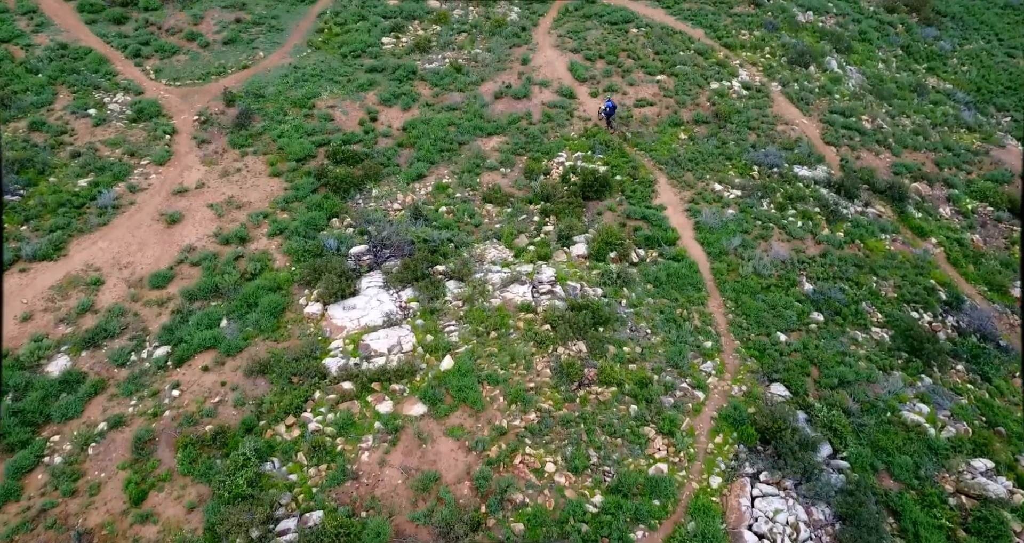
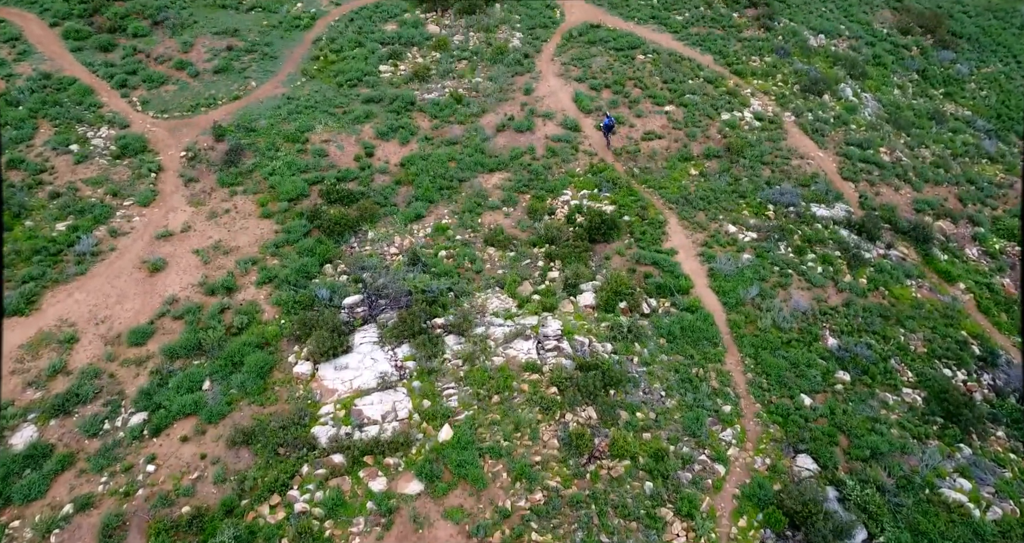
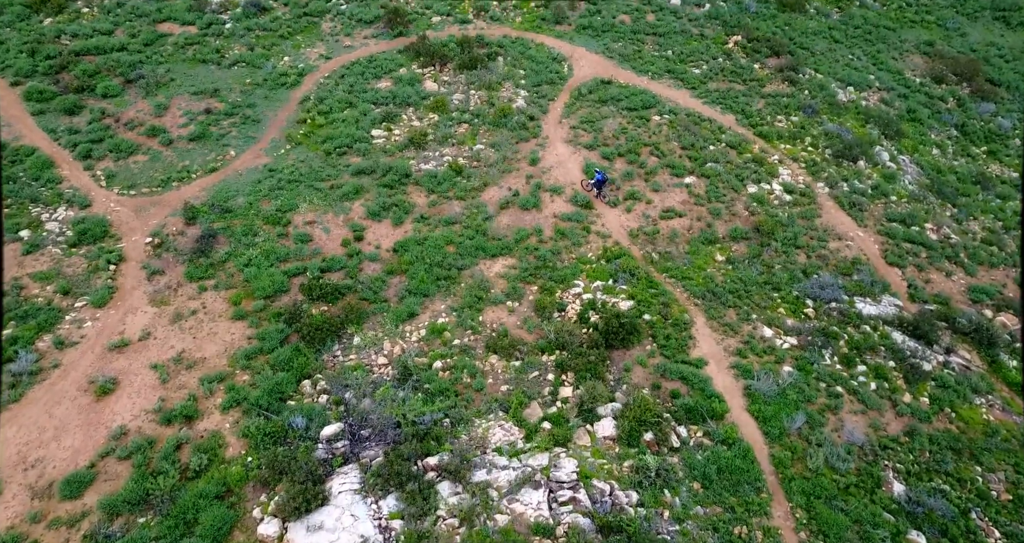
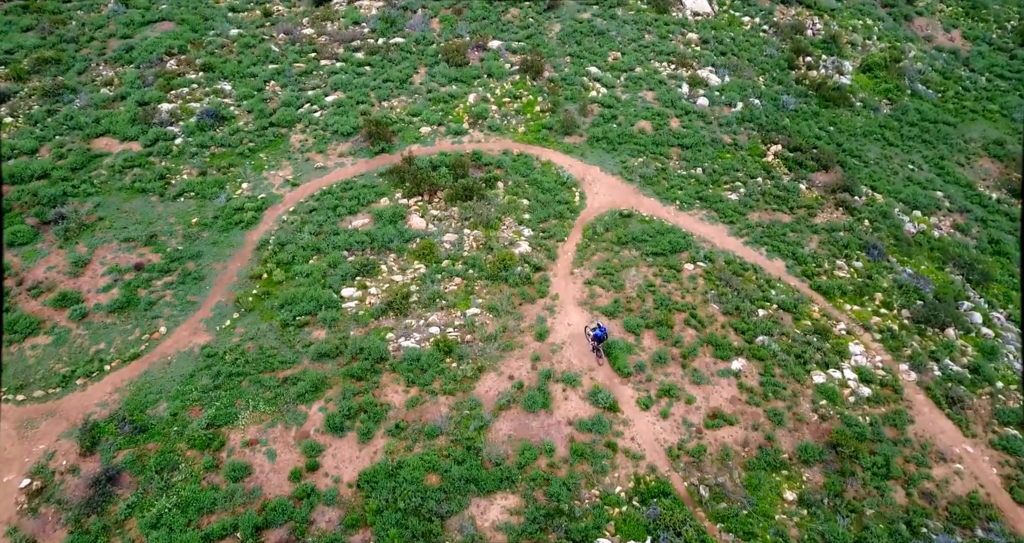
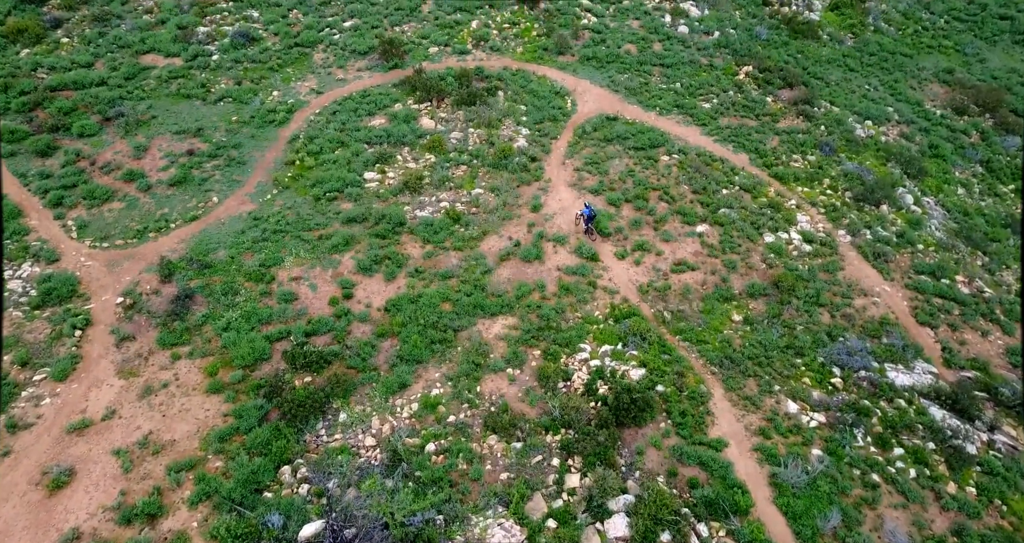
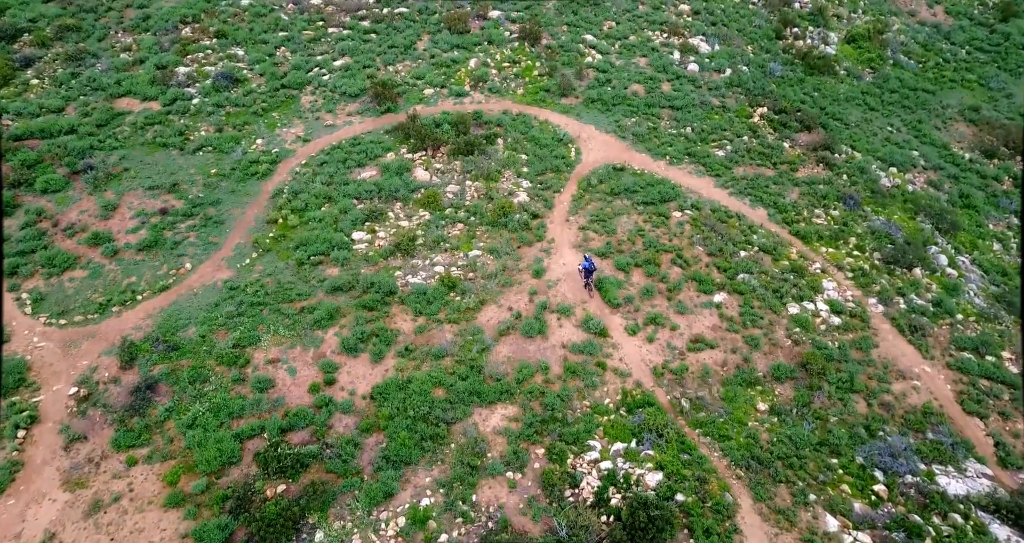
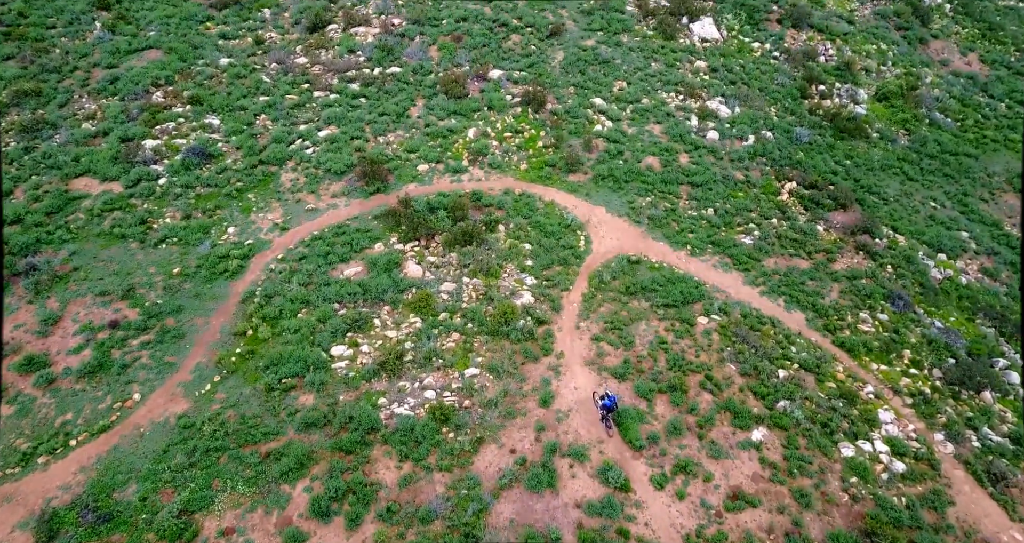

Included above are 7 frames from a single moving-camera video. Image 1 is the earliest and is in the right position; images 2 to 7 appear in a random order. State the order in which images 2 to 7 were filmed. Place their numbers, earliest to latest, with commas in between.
2, 3, 5, 6, 4, 7
